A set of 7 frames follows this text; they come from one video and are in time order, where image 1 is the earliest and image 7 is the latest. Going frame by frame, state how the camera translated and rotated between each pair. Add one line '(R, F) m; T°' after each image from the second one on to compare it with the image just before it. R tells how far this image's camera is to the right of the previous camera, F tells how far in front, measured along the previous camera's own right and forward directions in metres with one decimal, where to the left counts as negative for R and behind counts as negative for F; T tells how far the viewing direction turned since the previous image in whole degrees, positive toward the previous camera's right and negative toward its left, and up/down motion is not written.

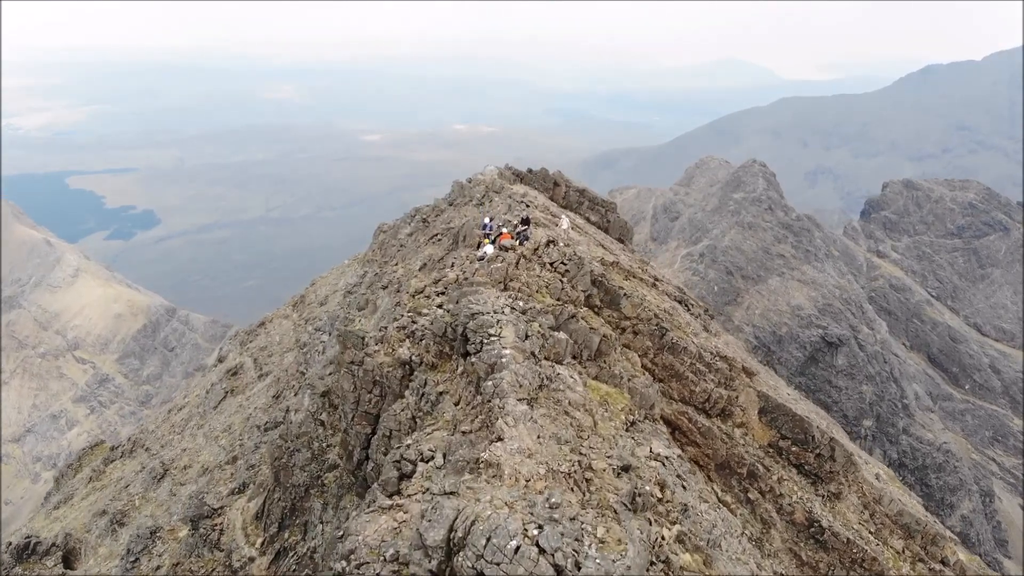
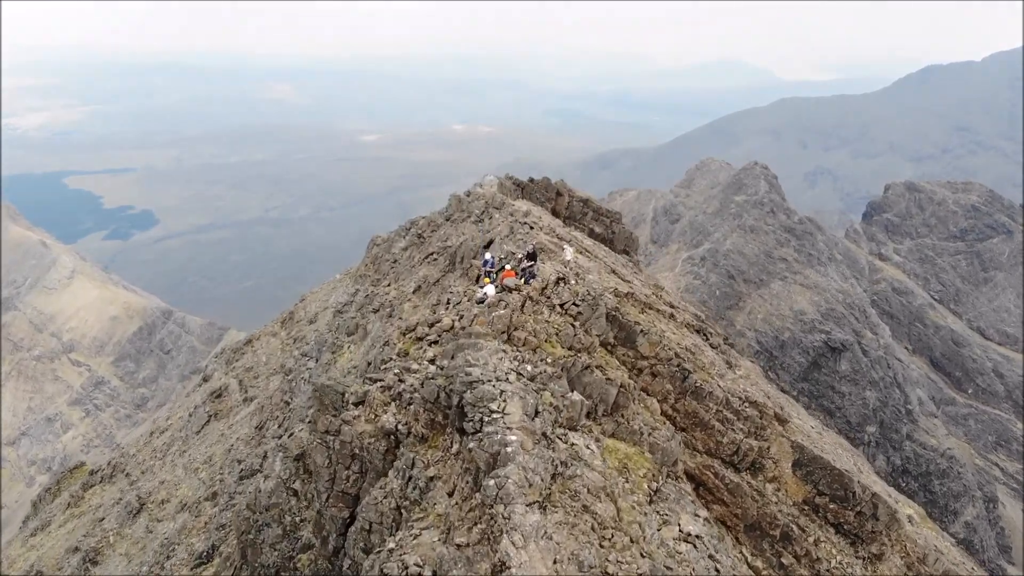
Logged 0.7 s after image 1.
(-0.1, +1.3) m; 0°
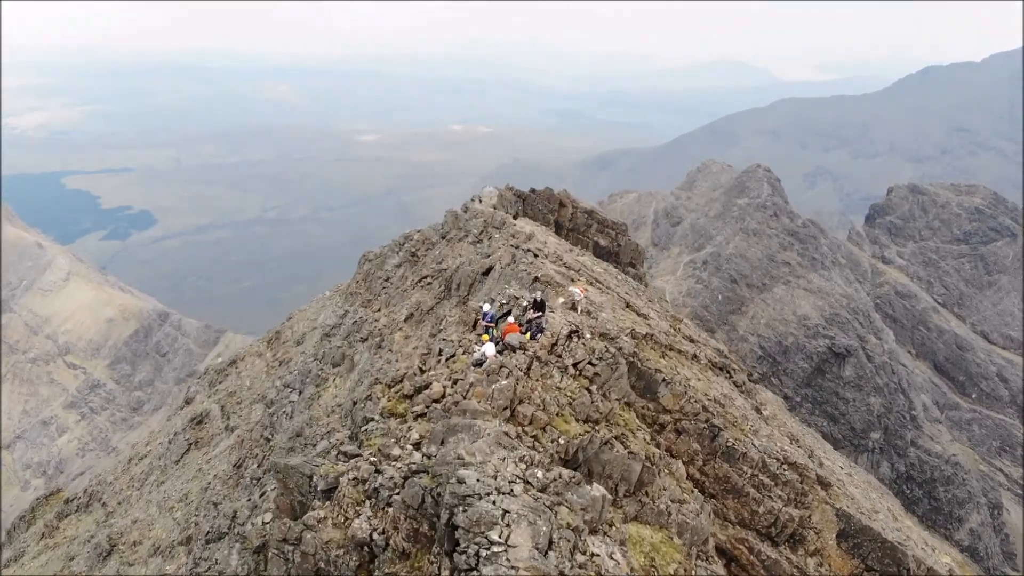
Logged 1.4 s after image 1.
(0.0, +1.4) m; 0°
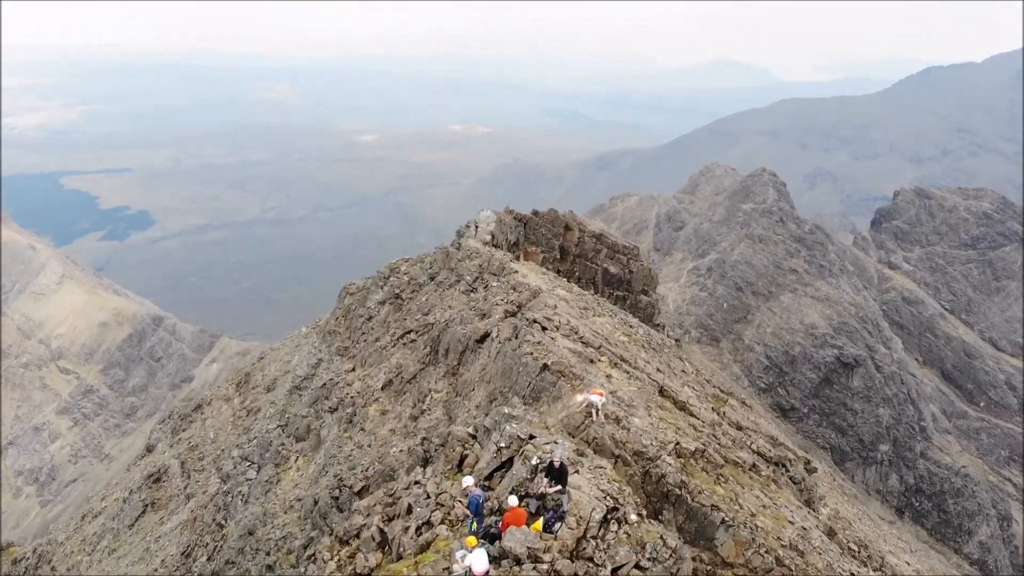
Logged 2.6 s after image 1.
(0.0, +2.5) m; 0°
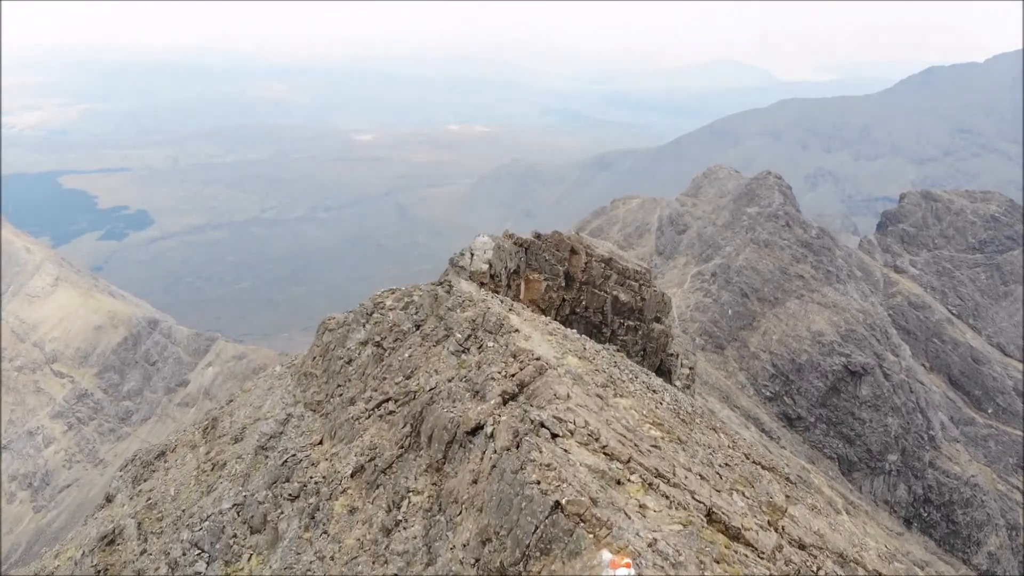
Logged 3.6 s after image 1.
(0.0, +2.2) m; 0°
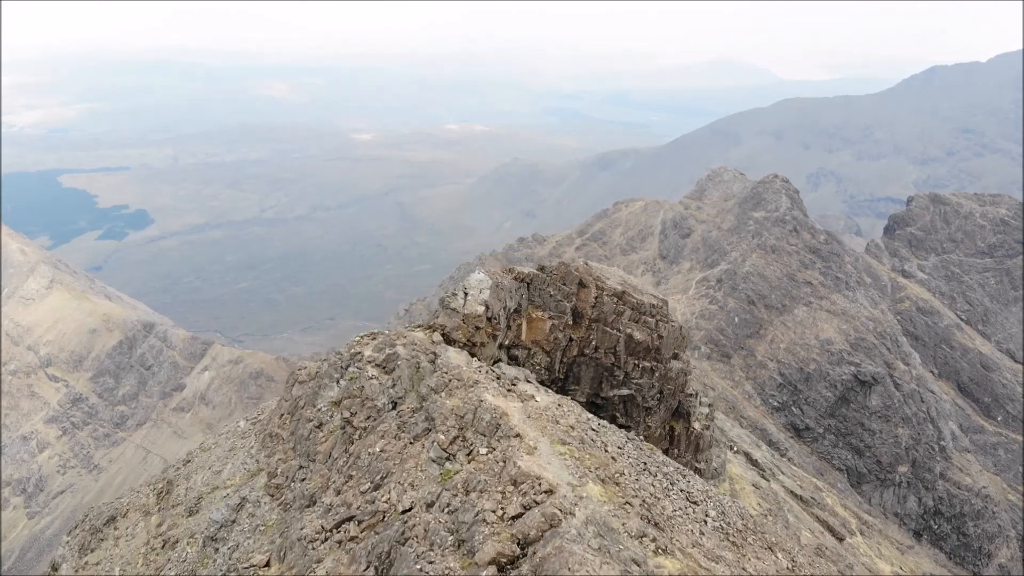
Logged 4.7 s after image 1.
(0.0, +2.4) m; 0°
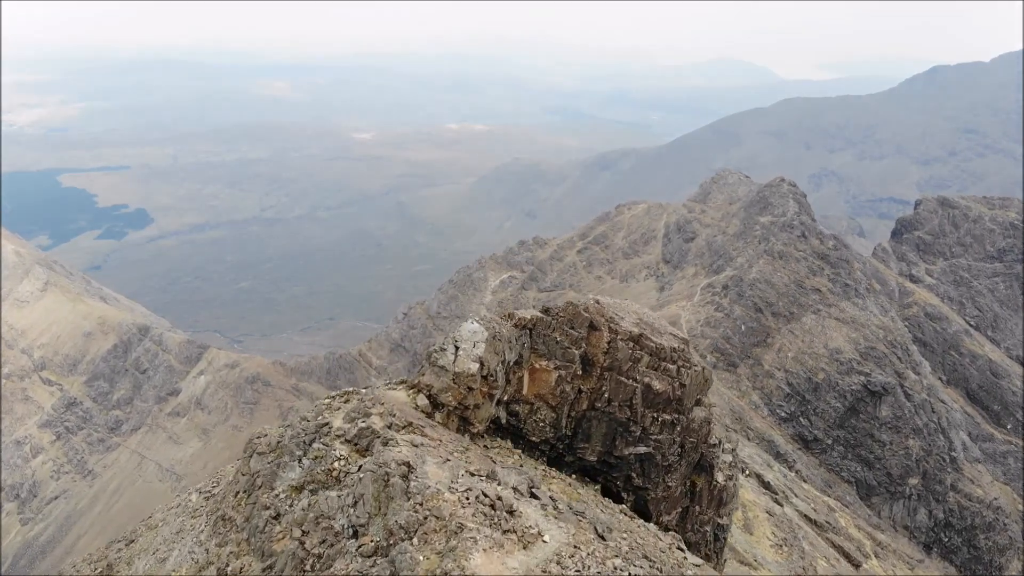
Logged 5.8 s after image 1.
(0.0, +2.4) m; 0°
